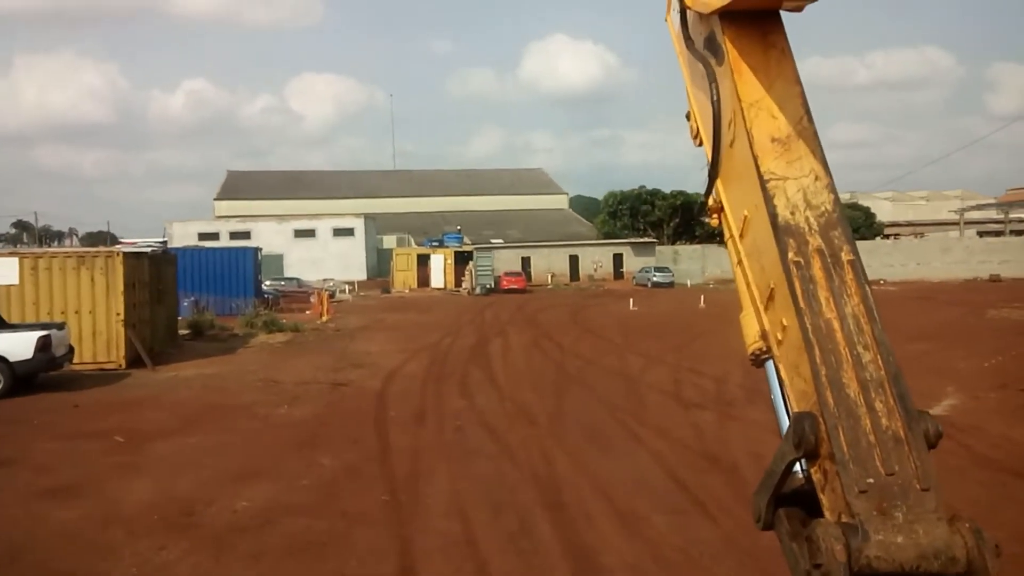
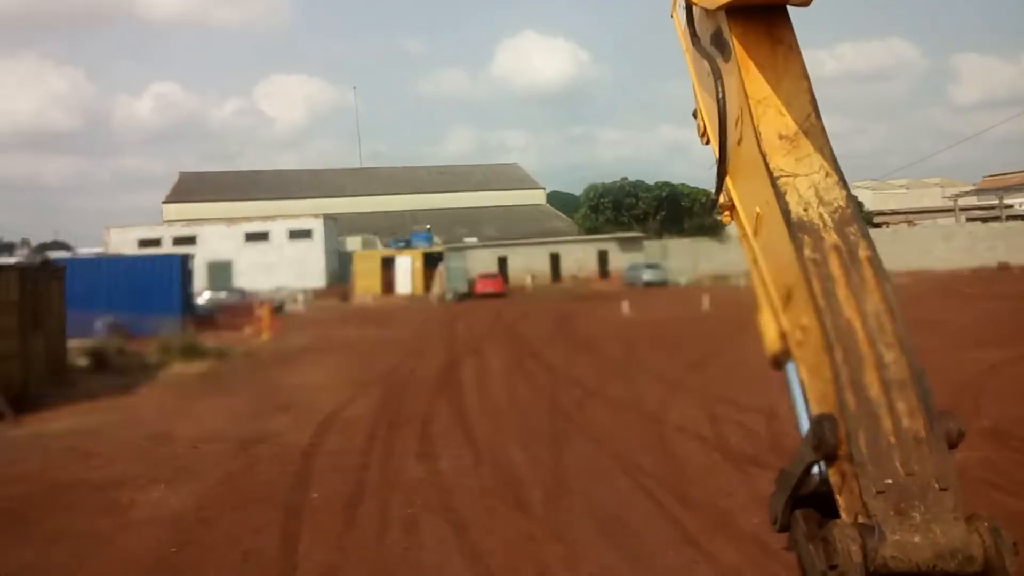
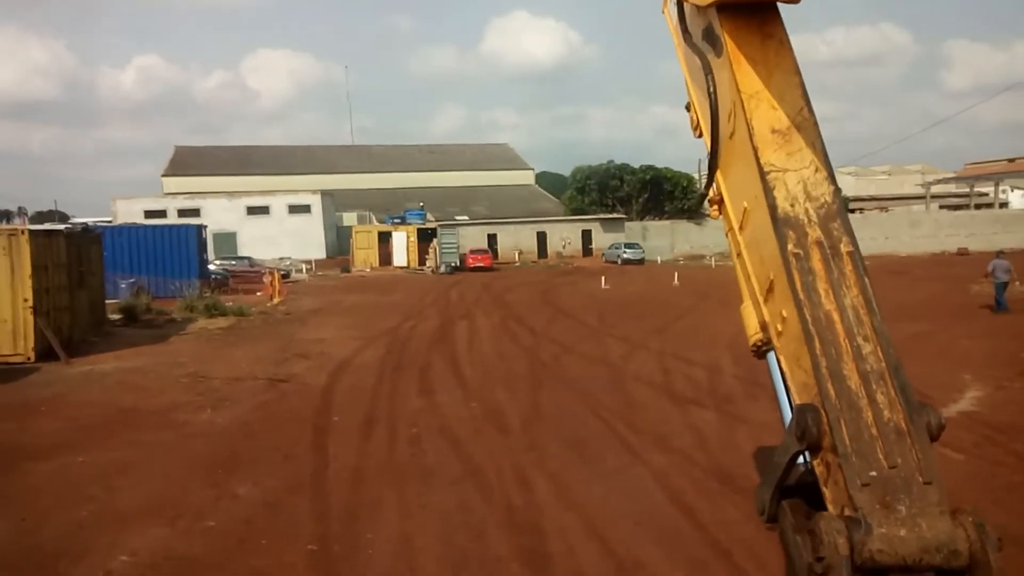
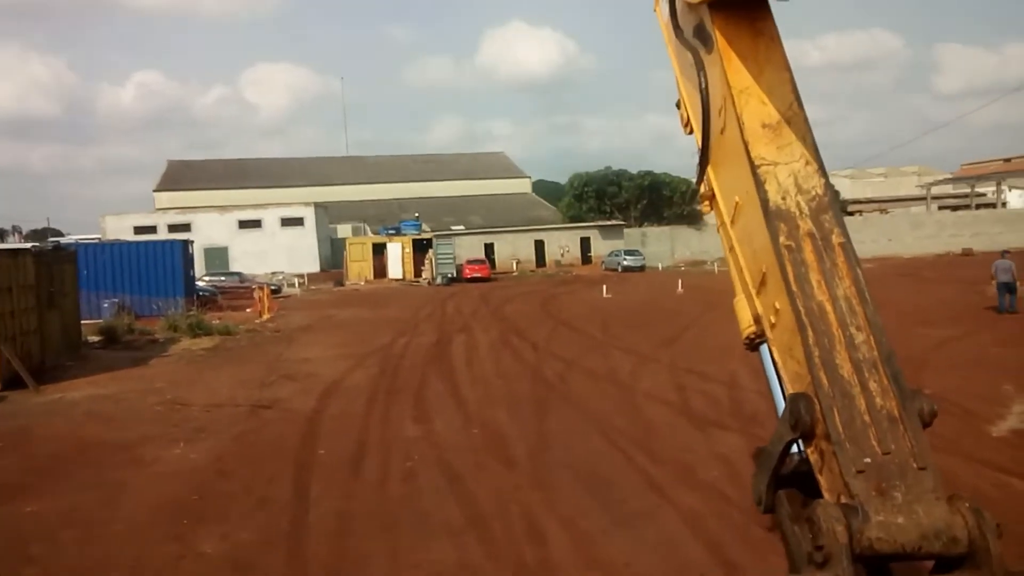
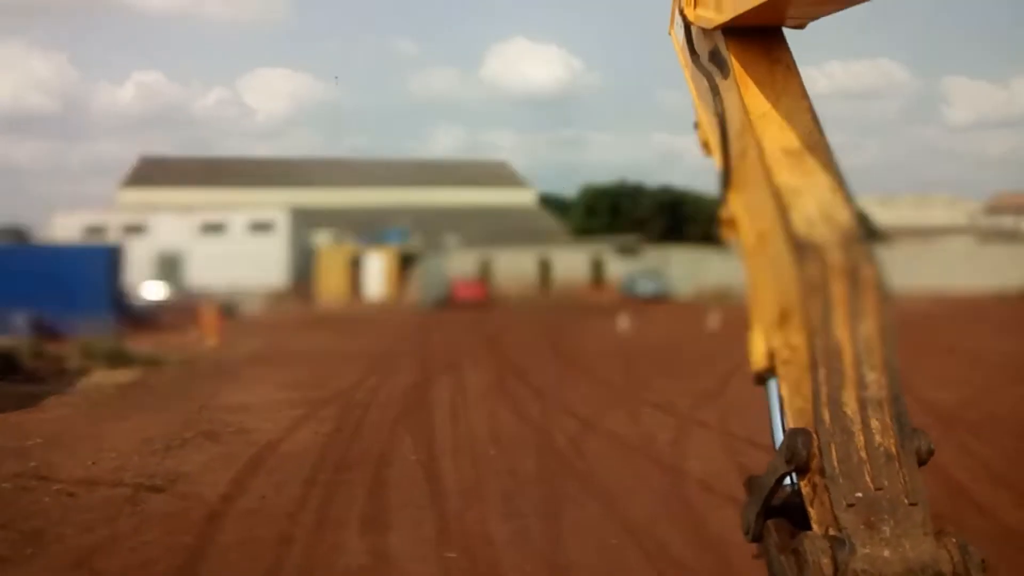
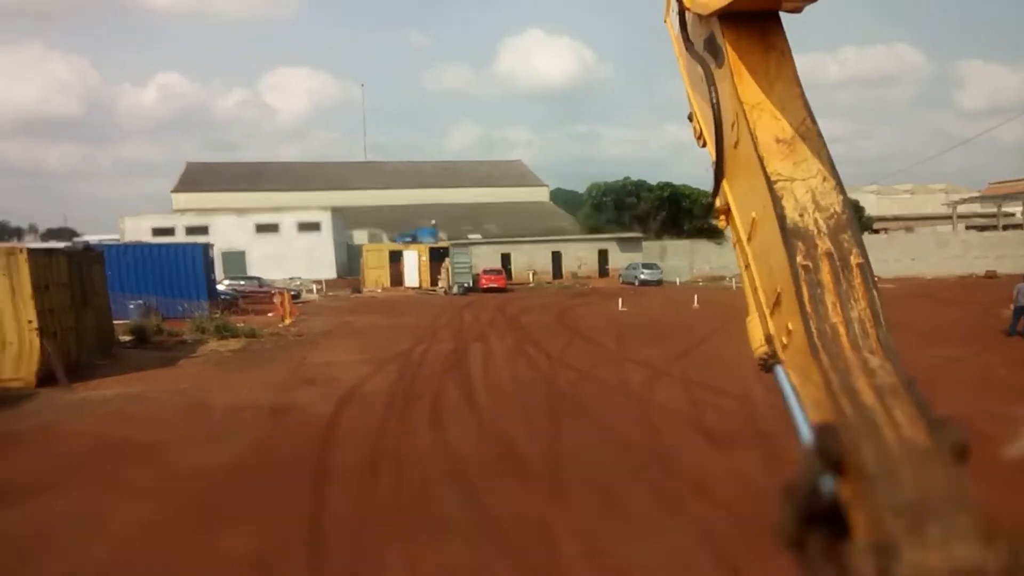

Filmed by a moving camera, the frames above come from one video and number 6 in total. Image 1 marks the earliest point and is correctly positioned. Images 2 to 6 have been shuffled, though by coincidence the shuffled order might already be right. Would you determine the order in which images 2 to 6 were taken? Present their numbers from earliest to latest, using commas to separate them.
3, 6, 4, 2, 5
